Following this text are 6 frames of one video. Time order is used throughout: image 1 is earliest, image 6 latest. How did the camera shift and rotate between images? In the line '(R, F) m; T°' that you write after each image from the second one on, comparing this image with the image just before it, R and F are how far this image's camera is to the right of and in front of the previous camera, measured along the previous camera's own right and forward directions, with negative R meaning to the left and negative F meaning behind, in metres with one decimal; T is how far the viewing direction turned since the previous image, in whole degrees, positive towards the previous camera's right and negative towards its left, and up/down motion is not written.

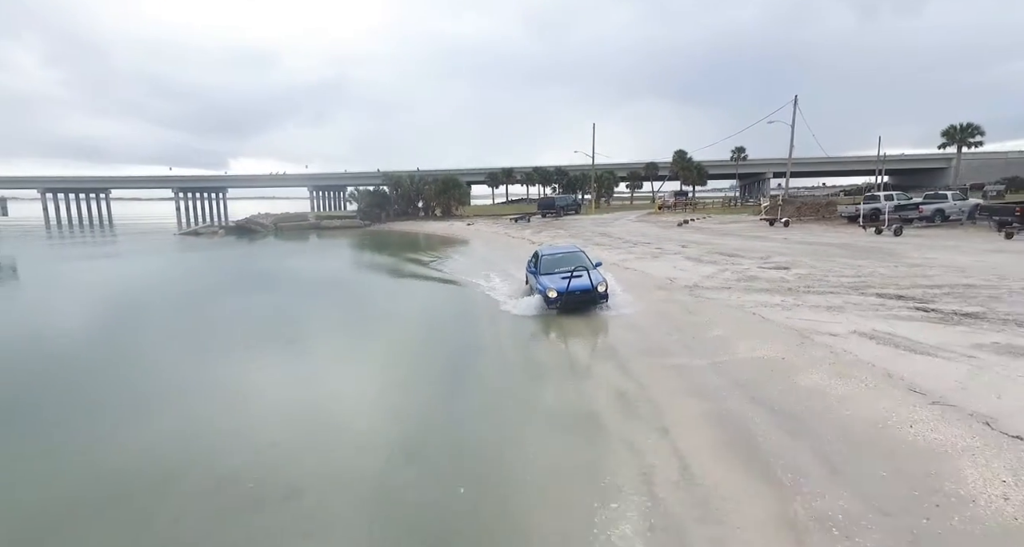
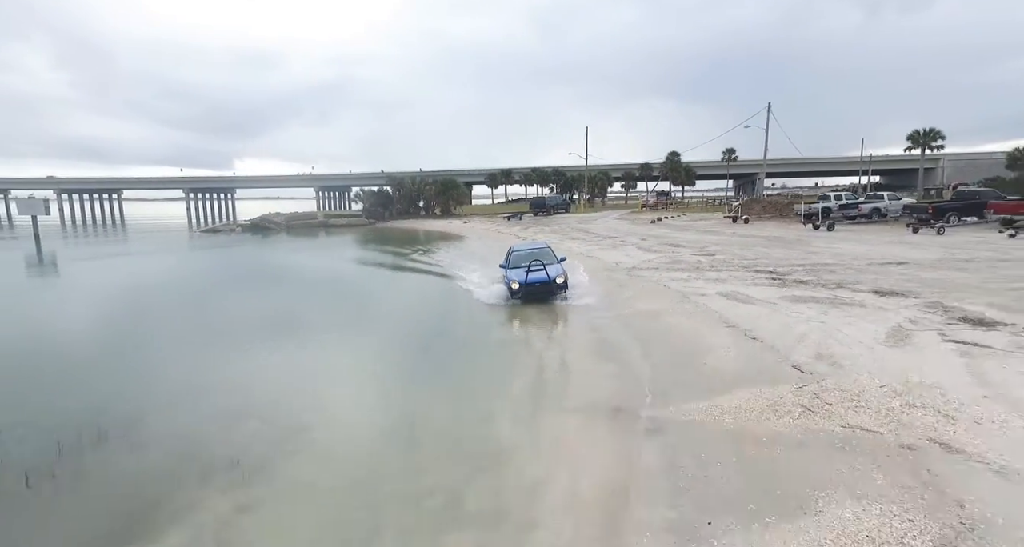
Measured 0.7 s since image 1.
(+1.0, -4.0) m; 0°
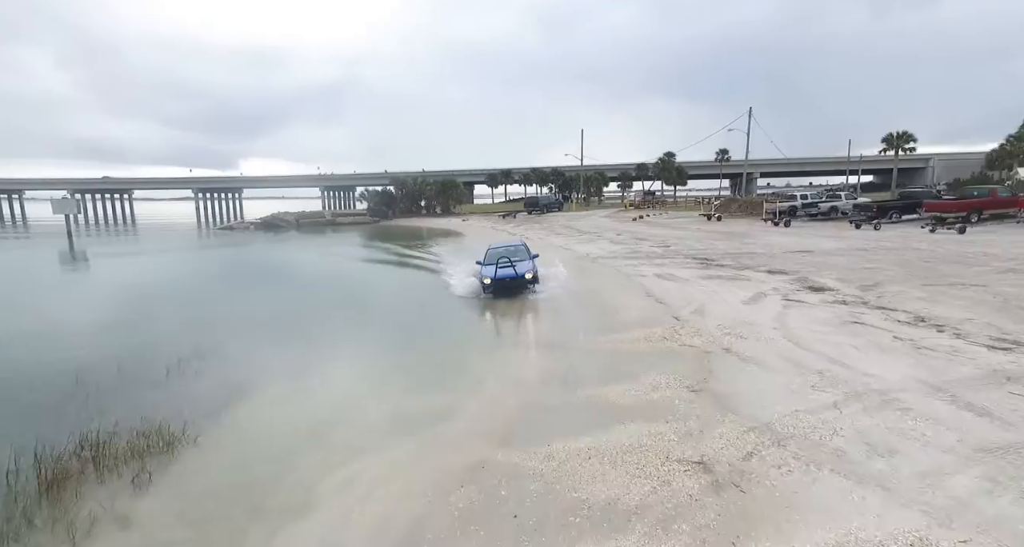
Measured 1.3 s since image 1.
(+0.9, -3.4) m; 0°
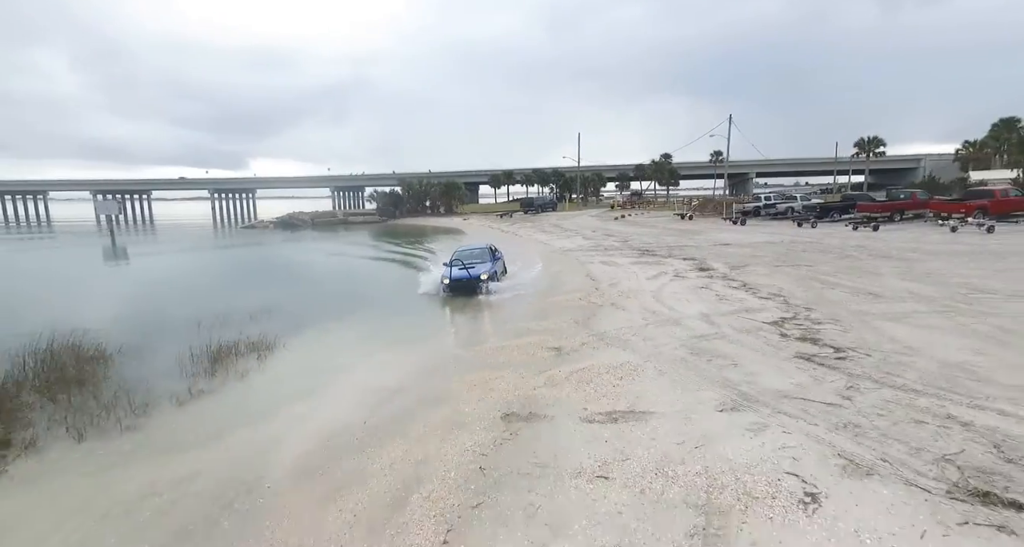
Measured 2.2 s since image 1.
(+1.2, -4.7) m; -1°
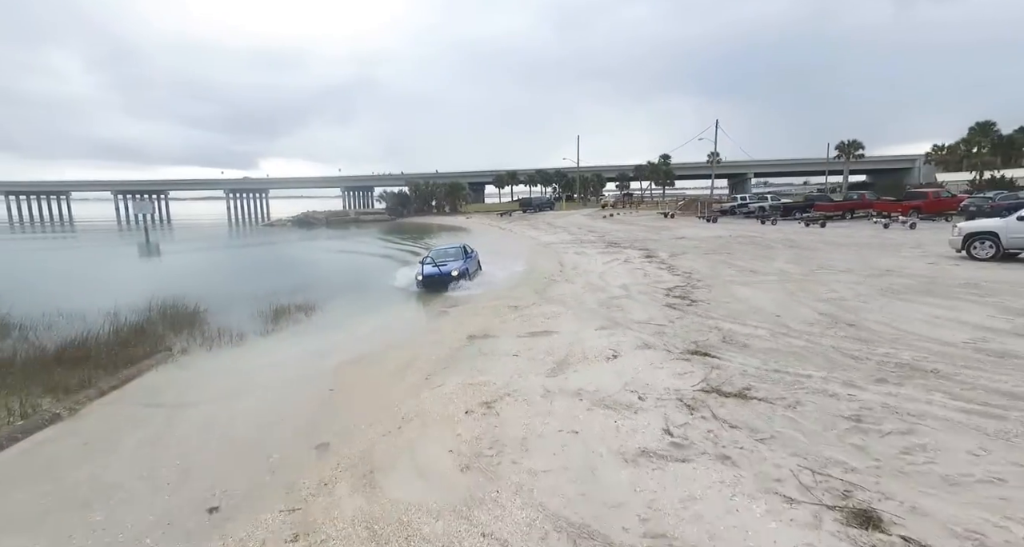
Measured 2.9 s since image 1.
(+1.0, -4.1) m; -1°
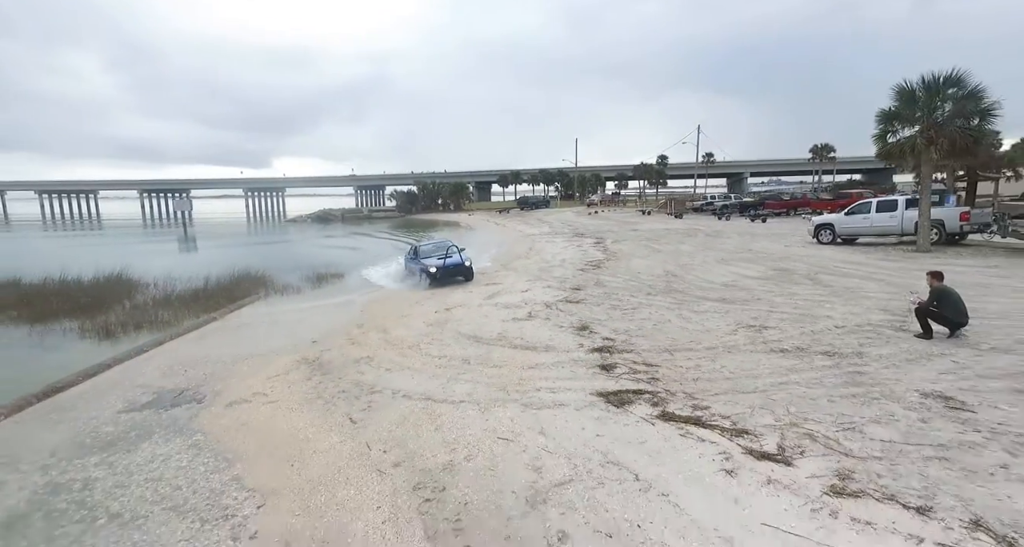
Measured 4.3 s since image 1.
(+1.5, -5.9) m; -1°
